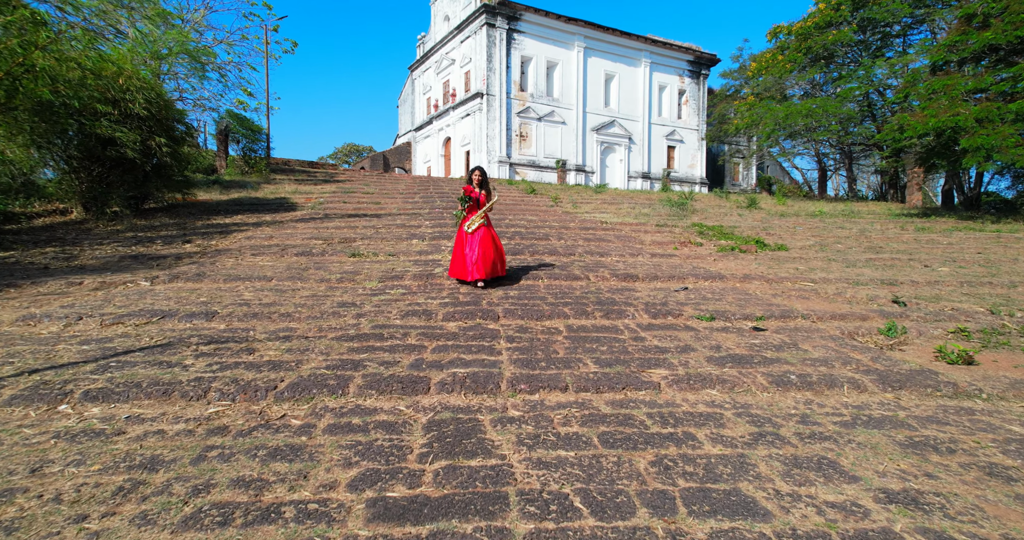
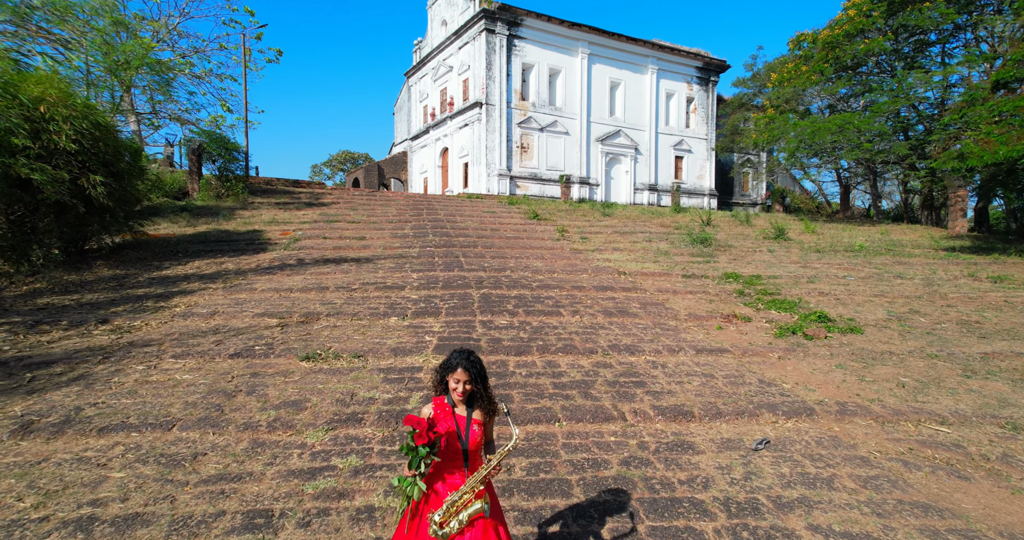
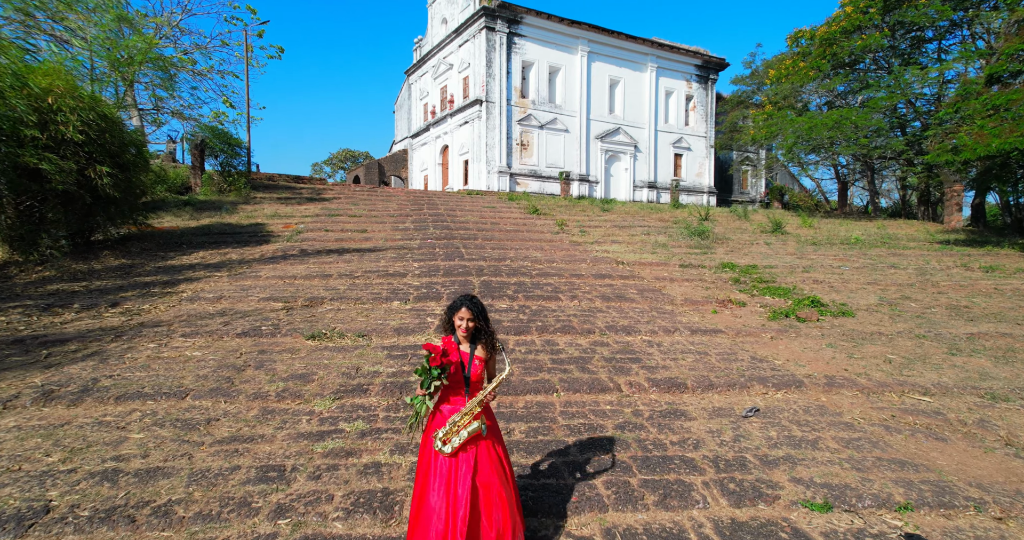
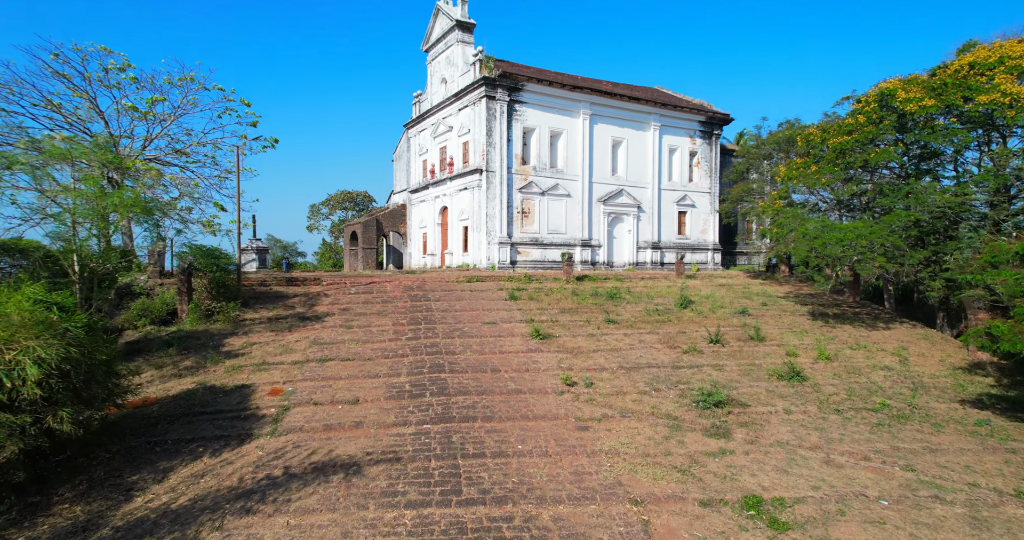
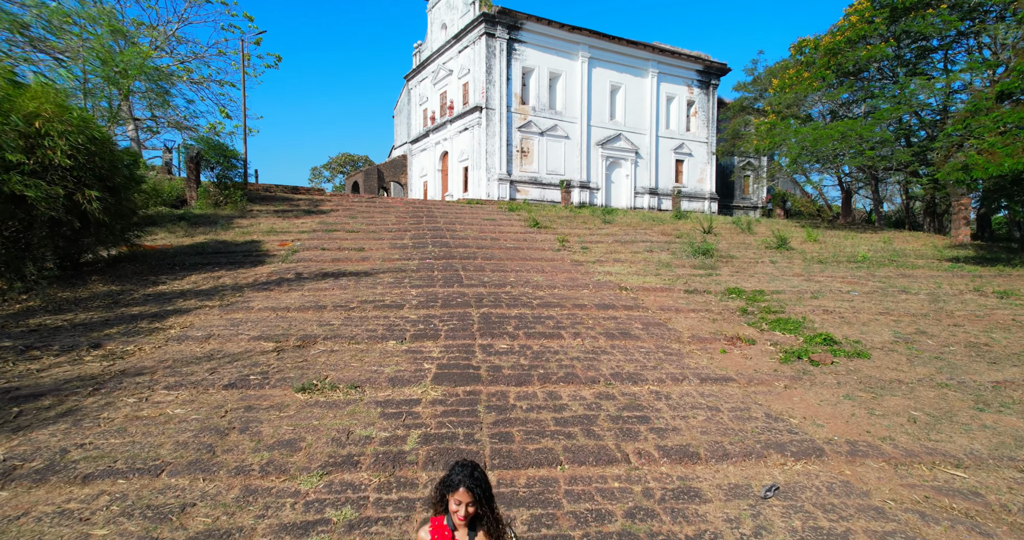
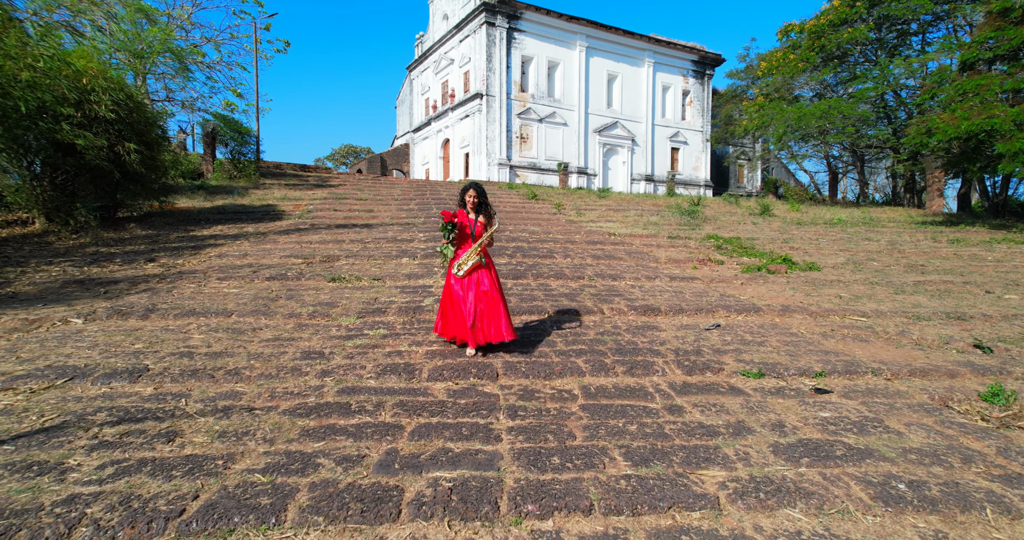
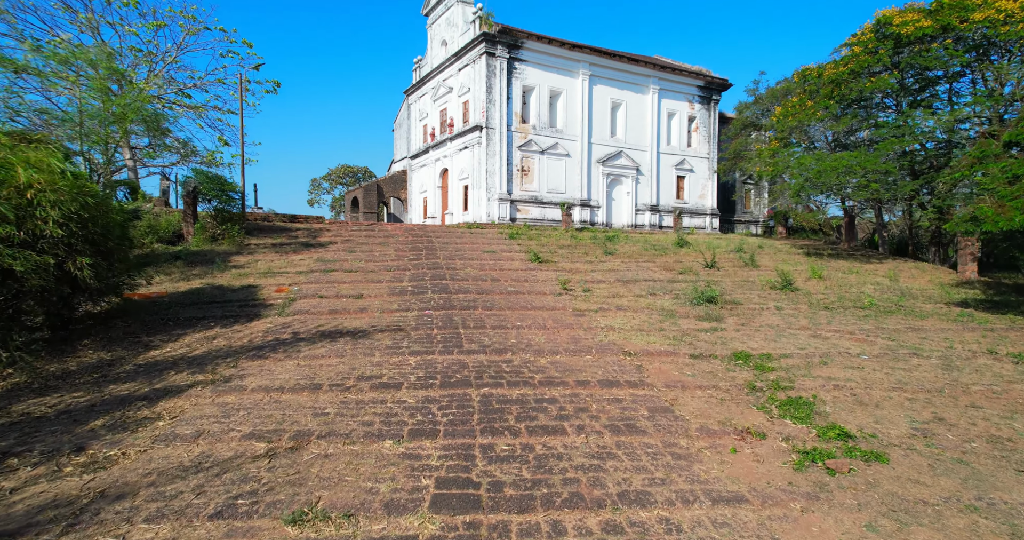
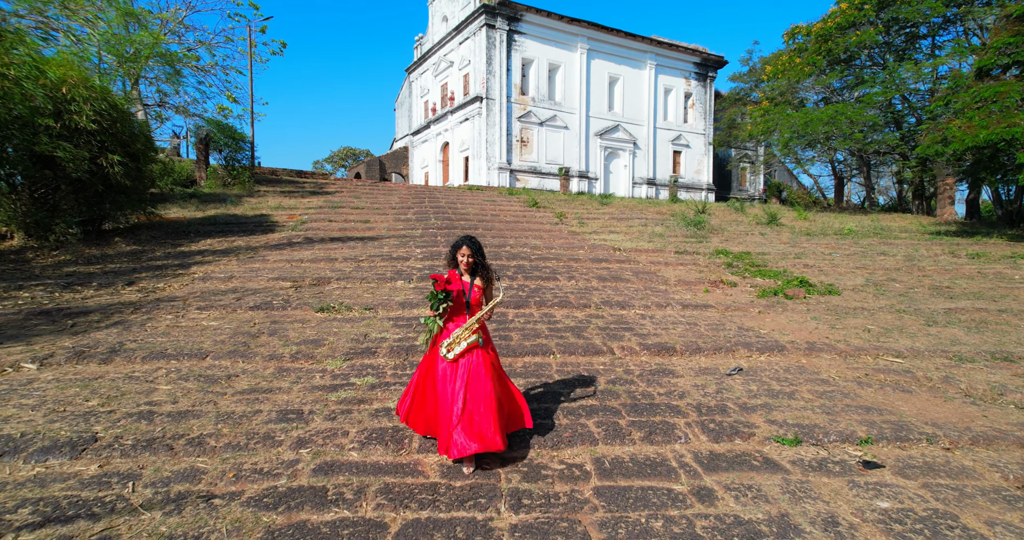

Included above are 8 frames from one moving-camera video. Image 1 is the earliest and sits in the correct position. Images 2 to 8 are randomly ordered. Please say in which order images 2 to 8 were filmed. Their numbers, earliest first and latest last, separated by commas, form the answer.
6, 8, 3, 2, 5, 7, 4
